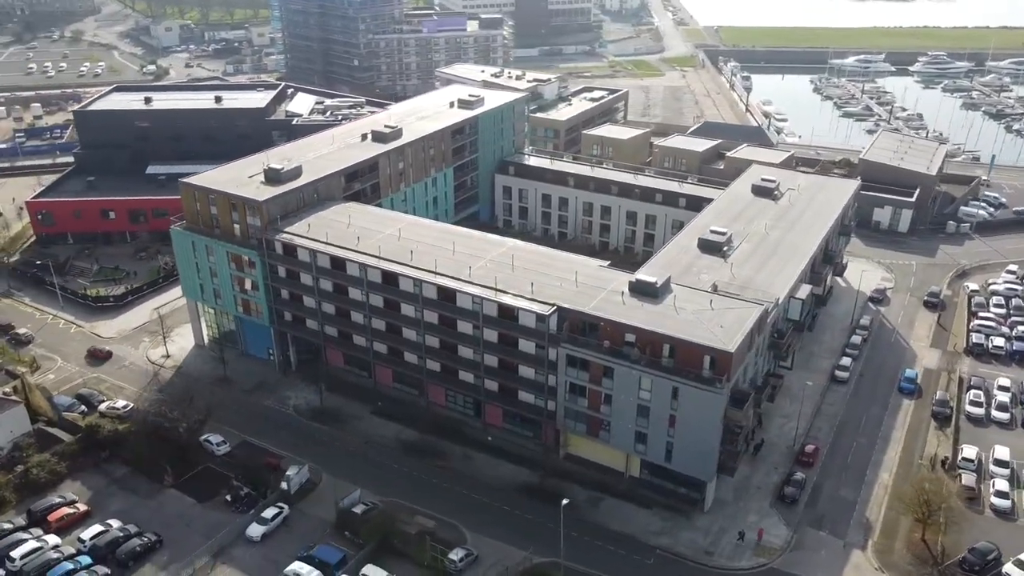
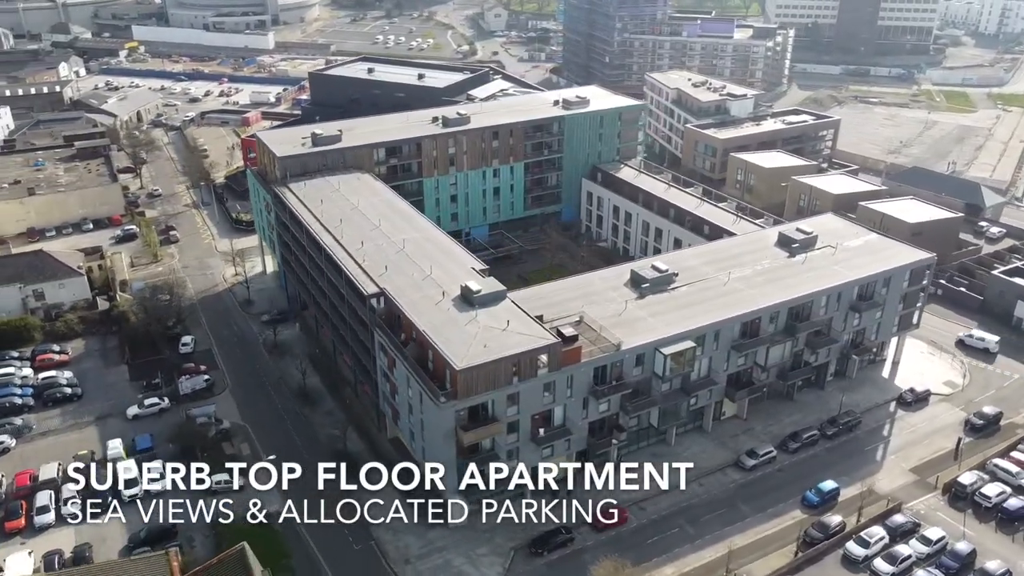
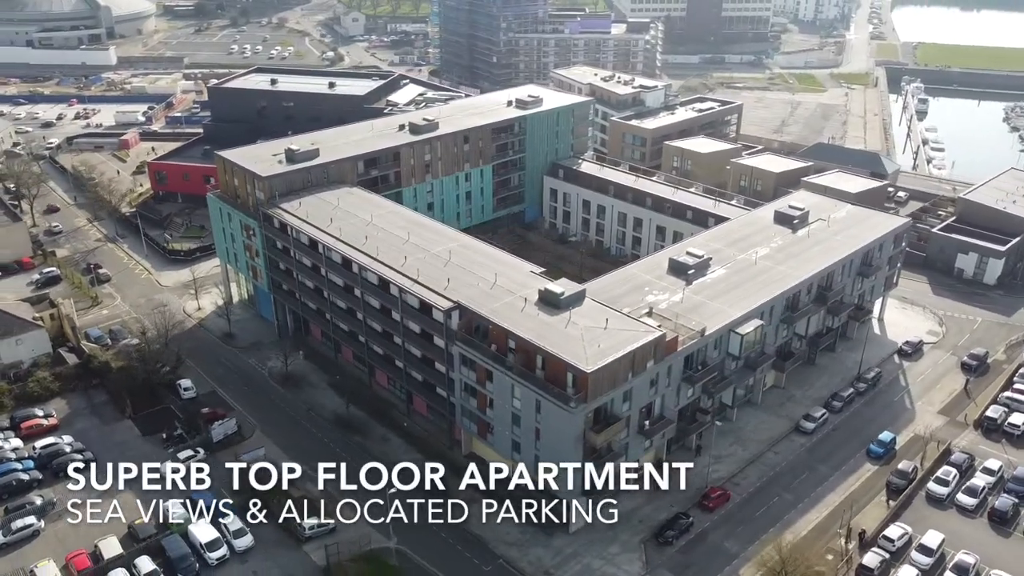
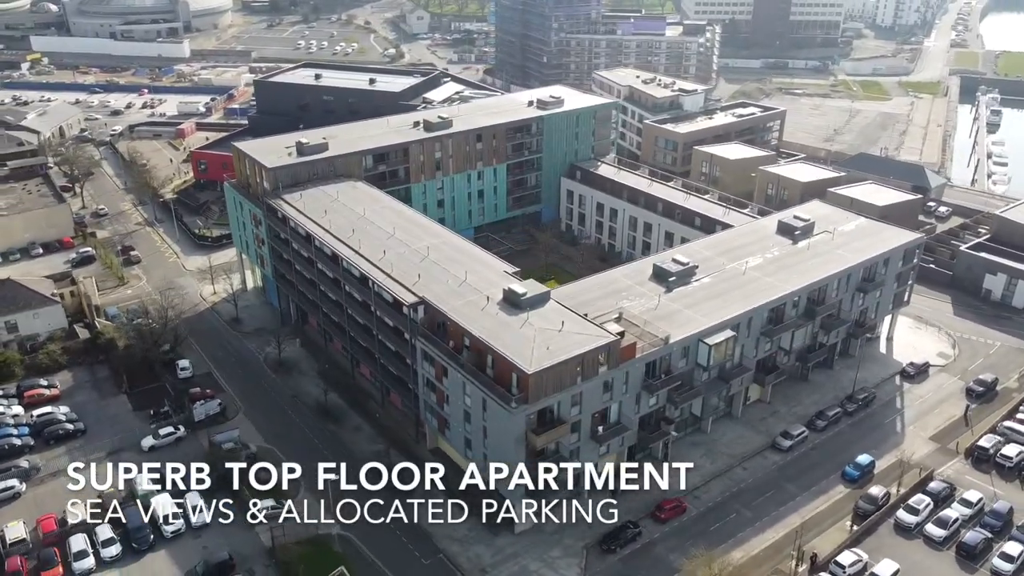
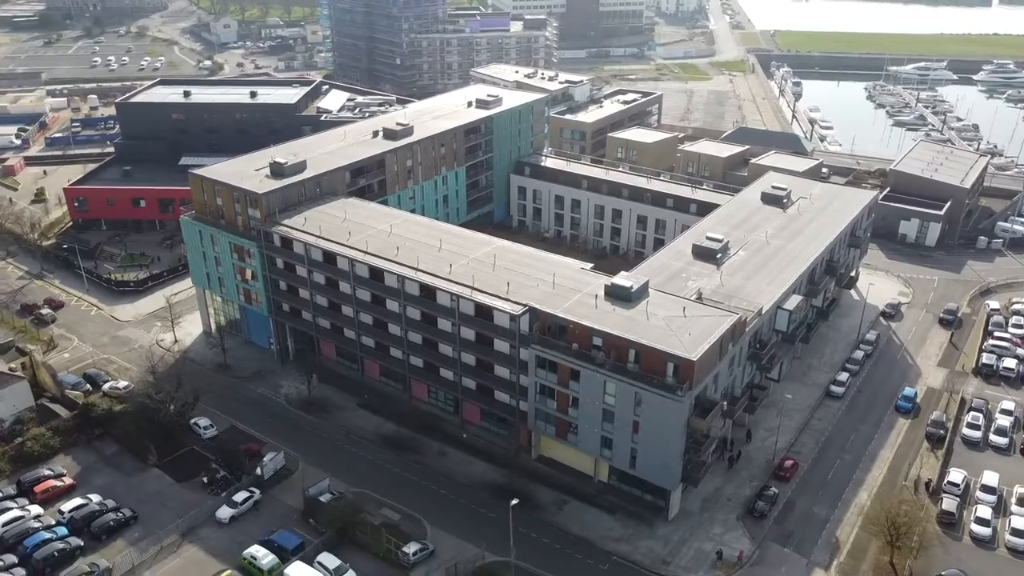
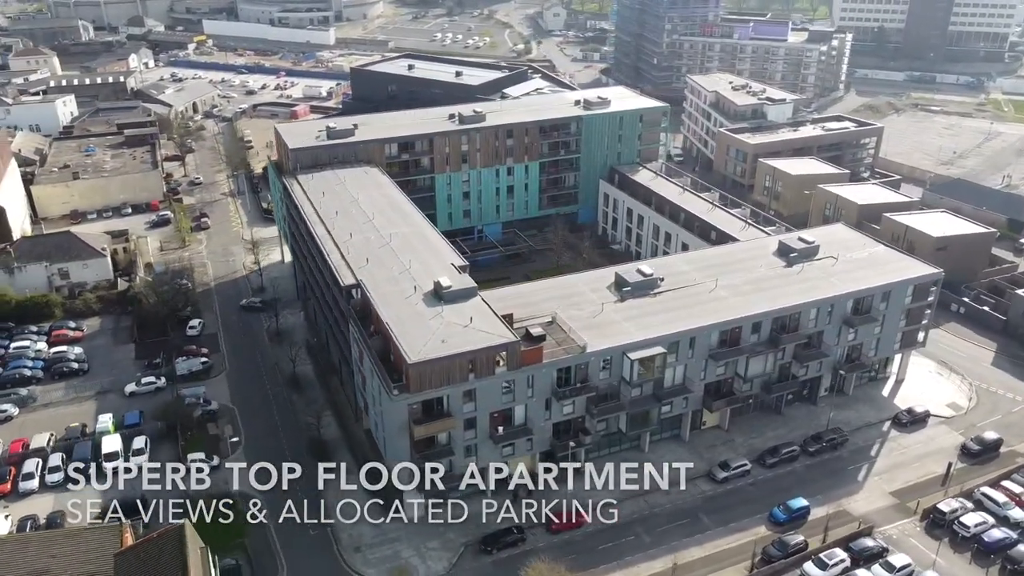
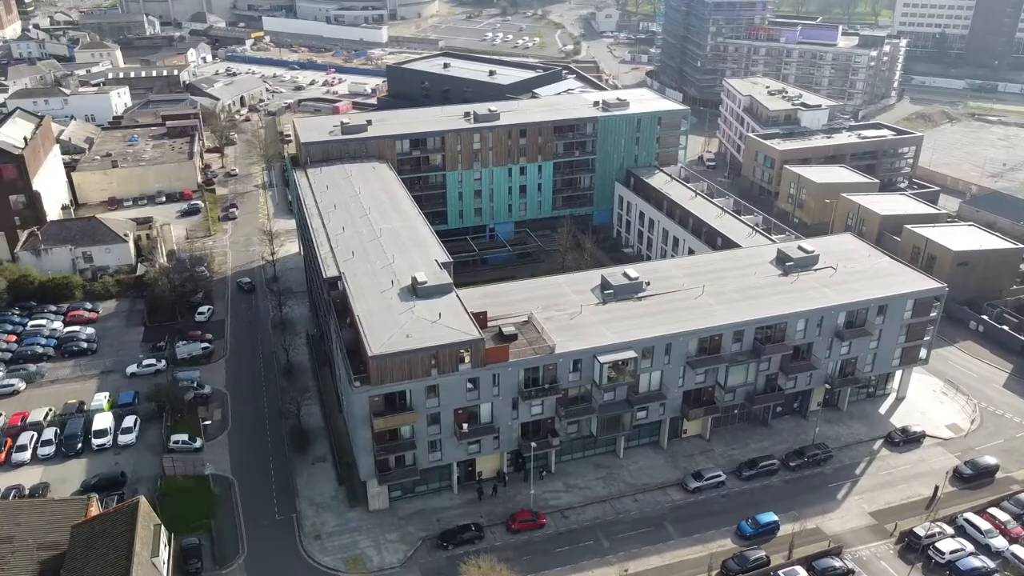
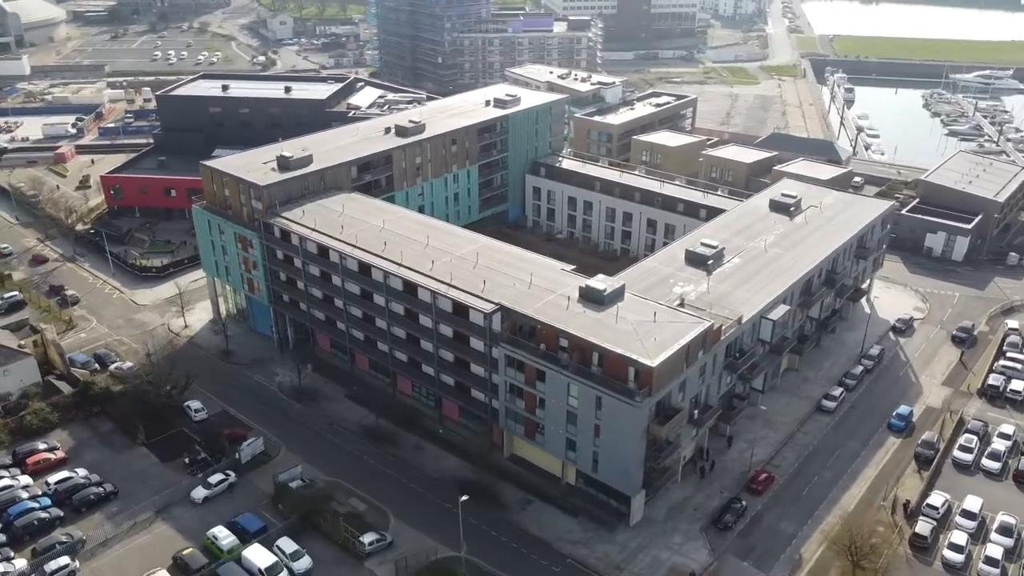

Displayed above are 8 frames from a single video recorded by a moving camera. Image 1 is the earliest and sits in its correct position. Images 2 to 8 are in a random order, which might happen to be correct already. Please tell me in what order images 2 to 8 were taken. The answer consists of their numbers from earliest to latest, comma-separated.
5, 8, 3, 4, 2, 6, 7
